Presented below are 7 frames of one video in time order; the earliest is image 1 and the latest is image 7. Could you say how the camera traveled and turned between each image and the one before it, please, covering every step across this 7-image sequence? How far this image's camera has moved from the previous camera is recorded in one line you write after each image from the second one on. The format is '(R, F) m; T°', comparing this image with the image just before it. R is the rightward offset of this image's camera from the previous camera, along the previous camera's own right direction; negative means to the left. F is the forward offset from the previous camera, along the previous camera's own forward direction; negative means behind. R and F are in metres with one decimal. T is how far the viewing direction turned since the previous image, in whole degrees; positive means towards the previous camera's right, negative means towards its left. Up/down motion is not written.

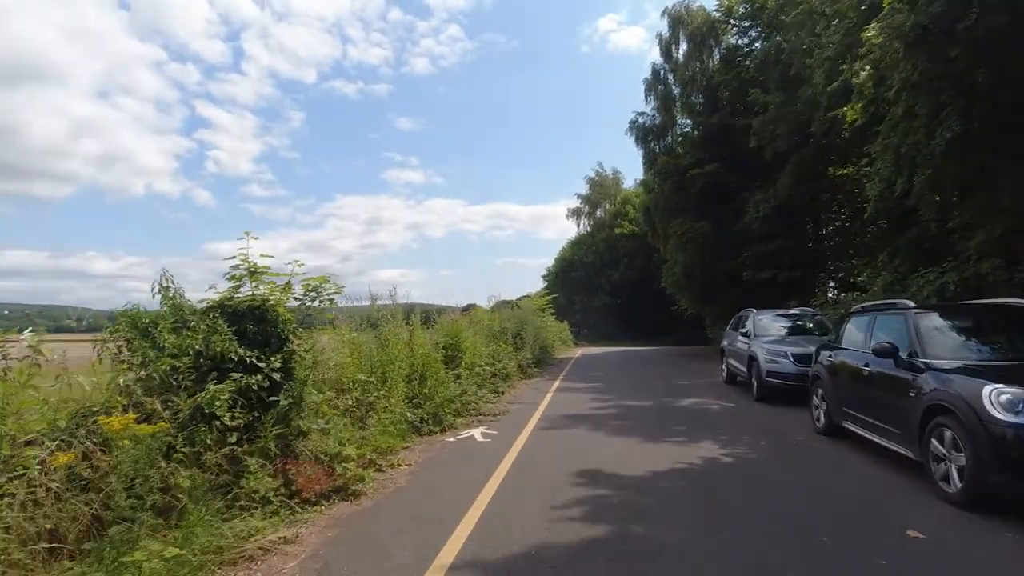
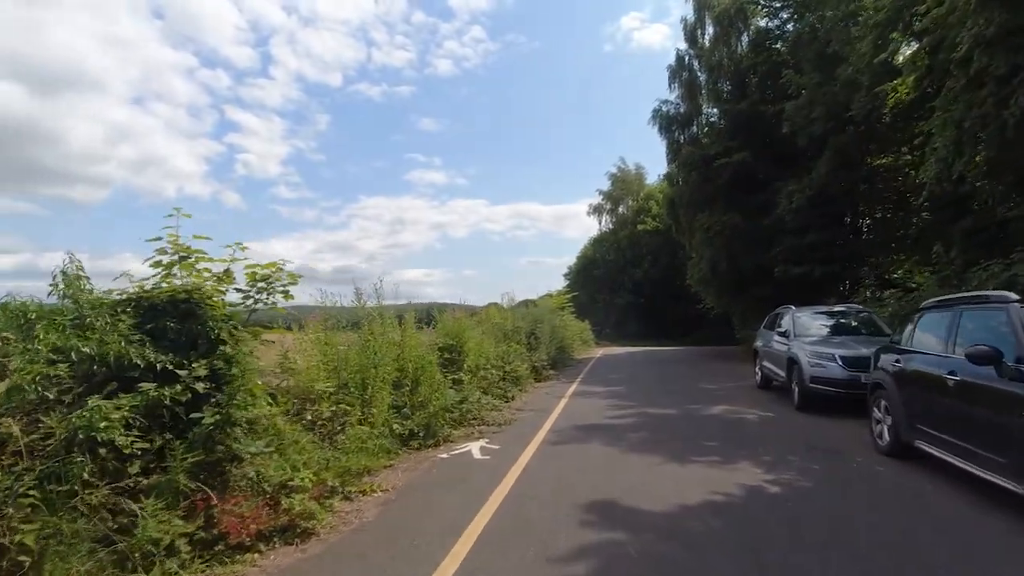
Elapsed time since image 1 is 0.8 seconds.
(+0.3, +1.5) m; -2°
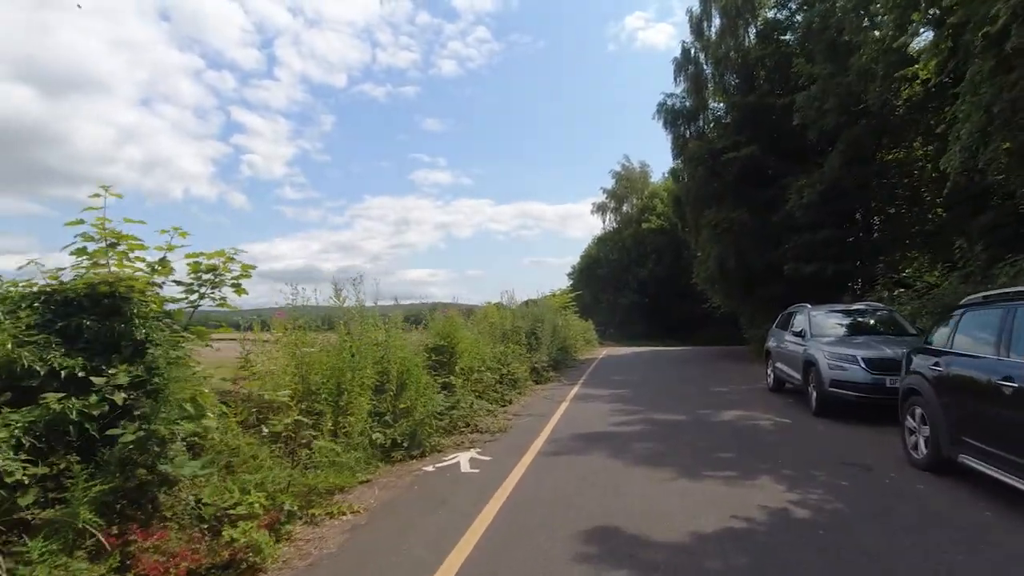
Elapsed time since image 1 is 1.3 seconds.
(+0.2, +0.9) m; 0°
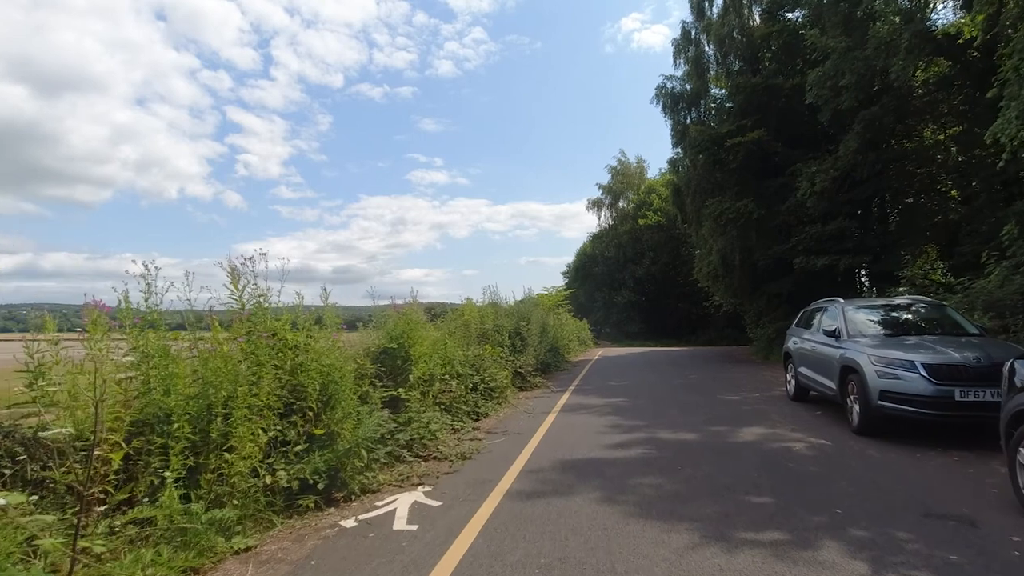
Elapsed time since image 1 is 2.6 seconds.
(+0.5, +2.4) m; 0°
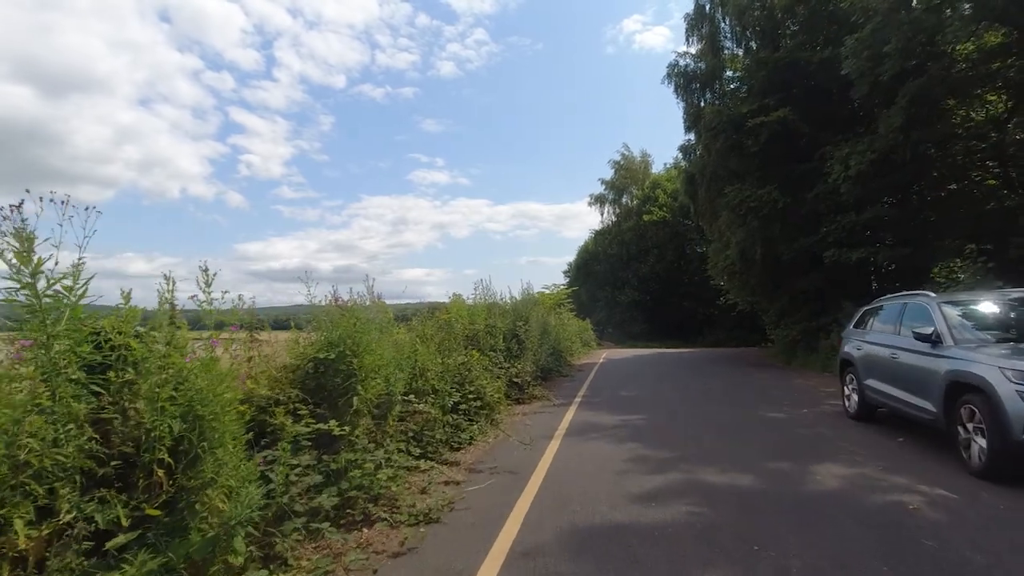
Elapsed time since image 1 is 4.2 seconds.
(+0.1, +2.8) m; 0°
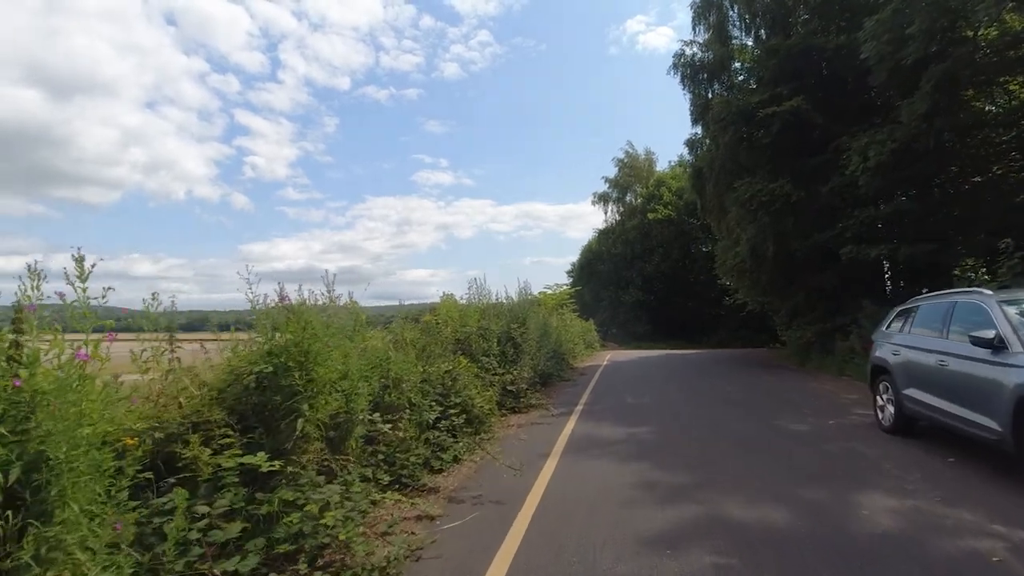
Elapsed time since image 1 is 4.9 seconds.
(+0.2, +1.2) m; 0°
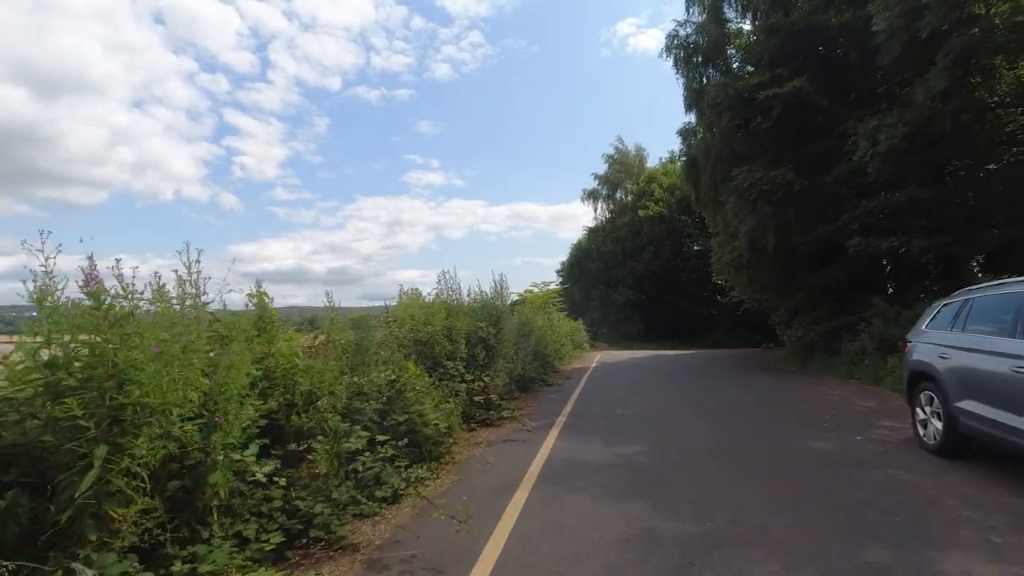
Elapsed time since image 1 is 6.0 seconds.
(+0.4, +1.9) m; +1°
